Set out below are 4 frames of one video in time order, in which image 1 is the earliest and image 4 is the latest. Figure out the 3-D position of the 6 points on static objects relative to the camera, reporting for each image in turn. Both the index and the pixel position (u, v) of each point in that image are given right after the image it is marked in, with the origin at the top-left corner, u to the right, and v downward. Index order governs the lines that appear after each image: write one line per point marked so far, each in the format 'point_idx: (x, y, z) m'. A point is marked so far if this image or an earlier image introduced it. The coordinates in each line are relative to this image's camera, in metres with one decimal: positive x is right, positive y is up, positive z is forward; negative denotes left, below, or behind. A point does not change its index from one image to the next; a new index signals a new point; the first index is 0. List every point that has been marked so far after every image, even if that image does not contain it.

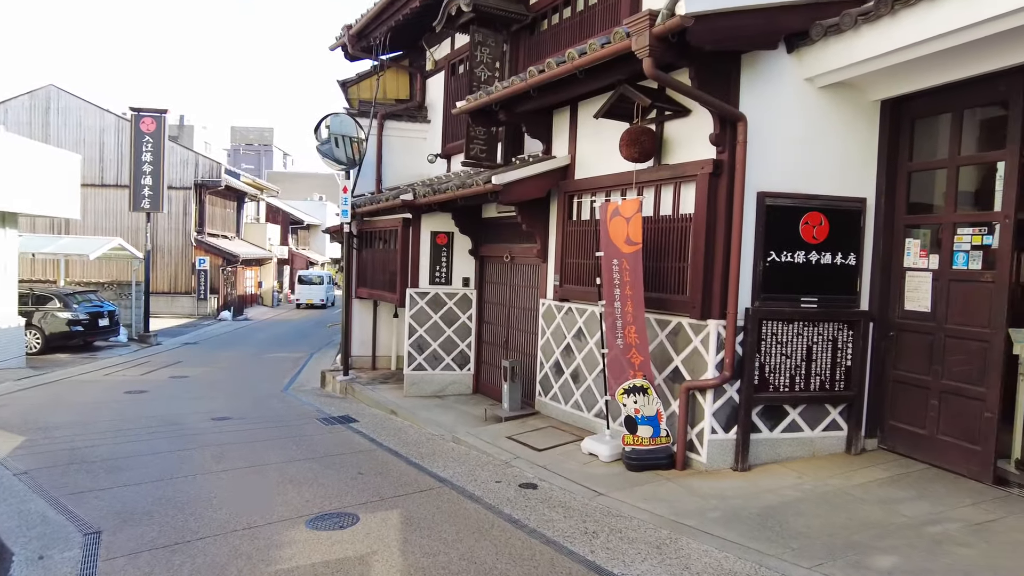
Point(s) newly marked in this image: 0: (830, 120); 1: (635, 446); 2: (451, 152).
0: (+2.9, +1.5, +5.9) m
1: (+1.1, -1.5, +5.9) m
2: (-1.0, +2.2, +10.4) m
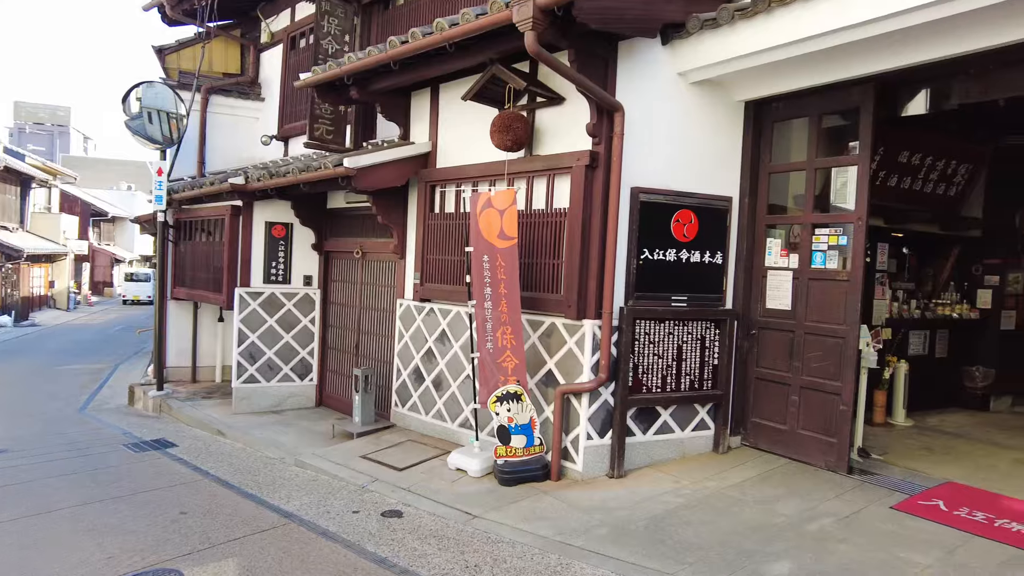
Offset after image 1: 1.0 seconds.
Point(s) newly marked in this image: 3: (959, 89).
0: (+1.7, +1.5, +5.8) m
1: (0.0, -1.4, +5.4) m
2: (-3.2, +2.2, +9.3) m
3: (+3.5, +1.6, +5.1) m
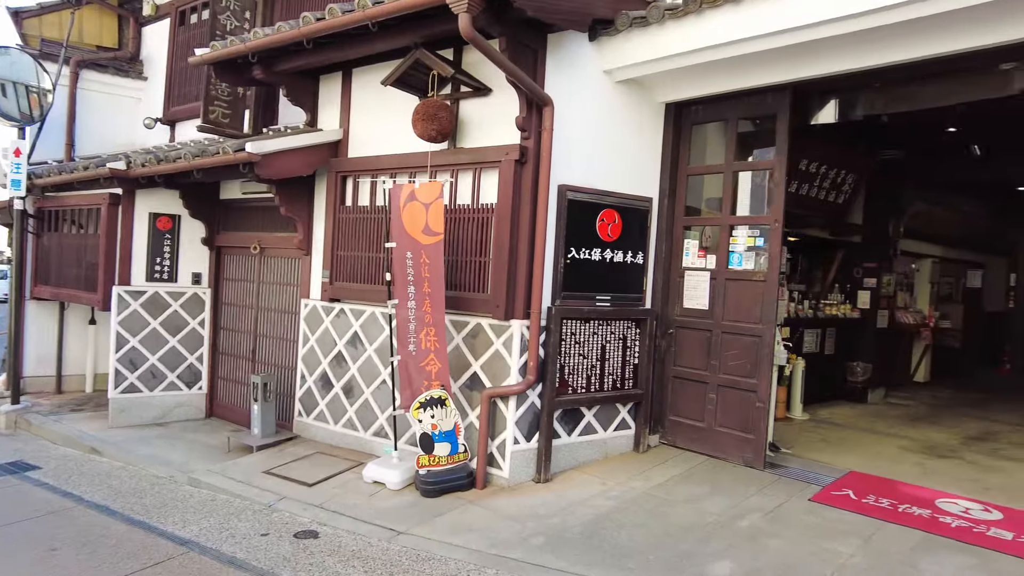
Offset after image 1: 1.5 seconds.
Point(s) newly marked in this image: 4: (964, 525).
0: (+1.0, +1.5, +5.8) m
1: (-0.6, -1.4, +5.1) m
2: (-4.3, +2.2, +8.4) m
3: (+2.9, +1.6, +5.4) m
4: (+3.1, -1.6, +4.4) m
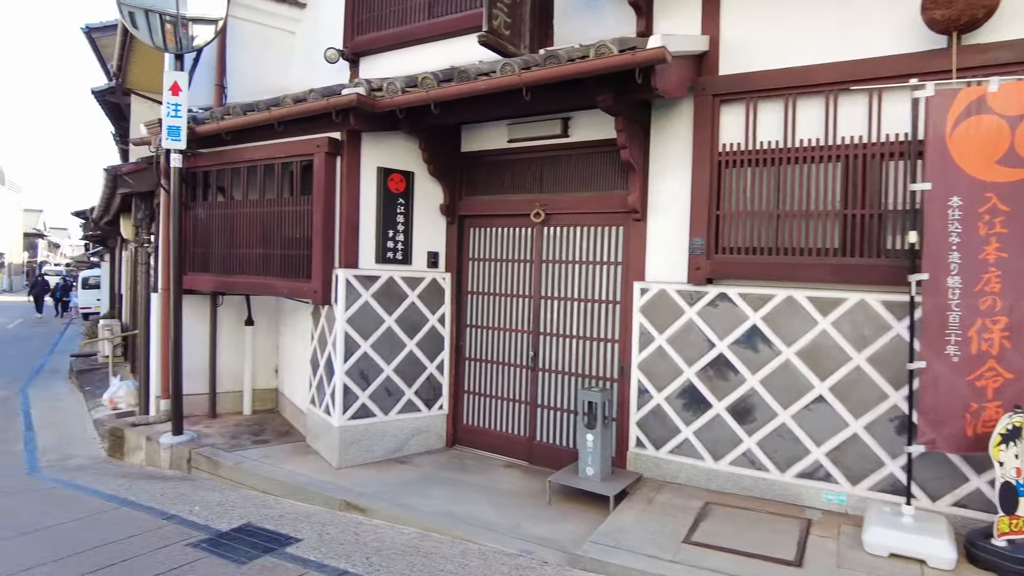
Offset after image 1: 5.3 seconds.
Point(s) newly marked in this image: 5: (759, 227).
0: (+4.1, +1.7, +4.0) m
1: (+2.5, -1.3, +3.2) m
2: (-1.4, +2.3, +6.3) m
3: (+6.0, +1.8, +3.7) m
4: (+6.3, -1.4, +2.8) m
5: (+1.6, +0.4, +4.2) m
